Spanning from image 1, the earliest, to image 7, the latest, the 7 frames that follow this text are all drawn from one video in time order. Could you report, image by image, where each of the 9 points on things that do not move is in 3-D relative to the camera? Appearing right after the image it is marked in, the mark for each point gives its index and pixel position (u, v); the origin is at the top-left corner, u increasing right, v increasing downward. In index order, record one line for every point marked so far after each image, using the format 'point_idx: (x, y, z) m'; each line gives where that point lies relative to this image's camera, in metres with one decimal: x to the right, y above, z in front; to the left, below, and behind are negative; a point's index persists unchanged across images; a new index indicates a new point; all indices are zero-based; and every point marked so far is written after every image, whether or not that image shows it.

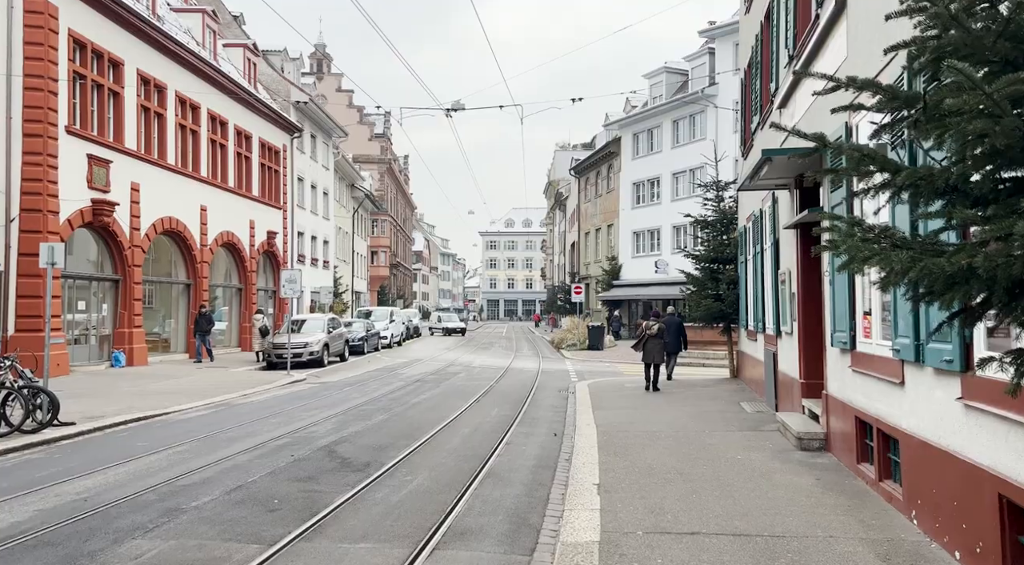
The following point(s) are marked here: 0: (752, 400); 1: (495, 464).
0: (+4.3, -2.1, +14.5) m
1: (-0.2, -2.0, +9.0) m
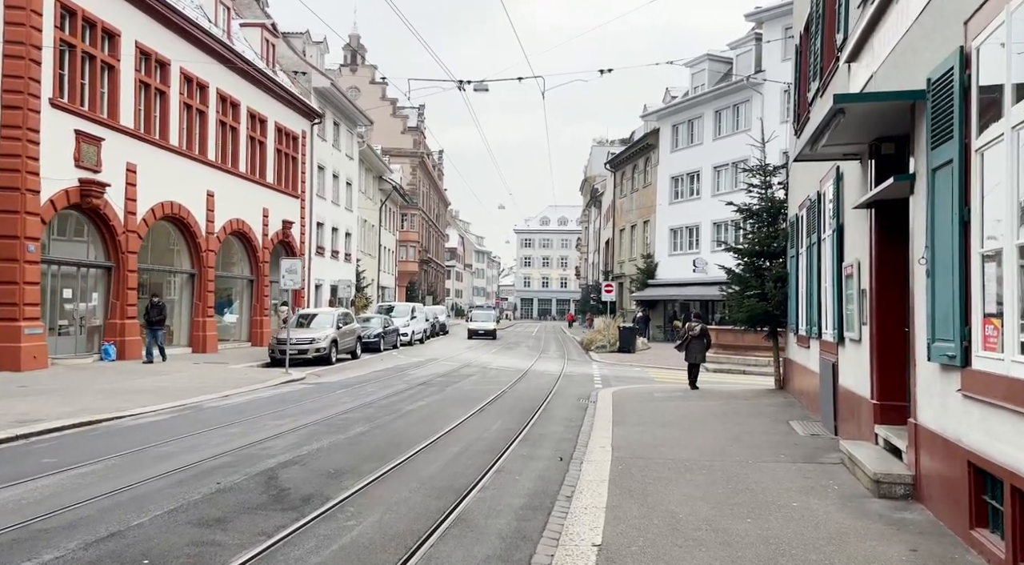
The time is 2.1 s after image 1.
0: (+4.4, -2.0, +12.2) m
1: (-0.3, -1.9, +7.0) m
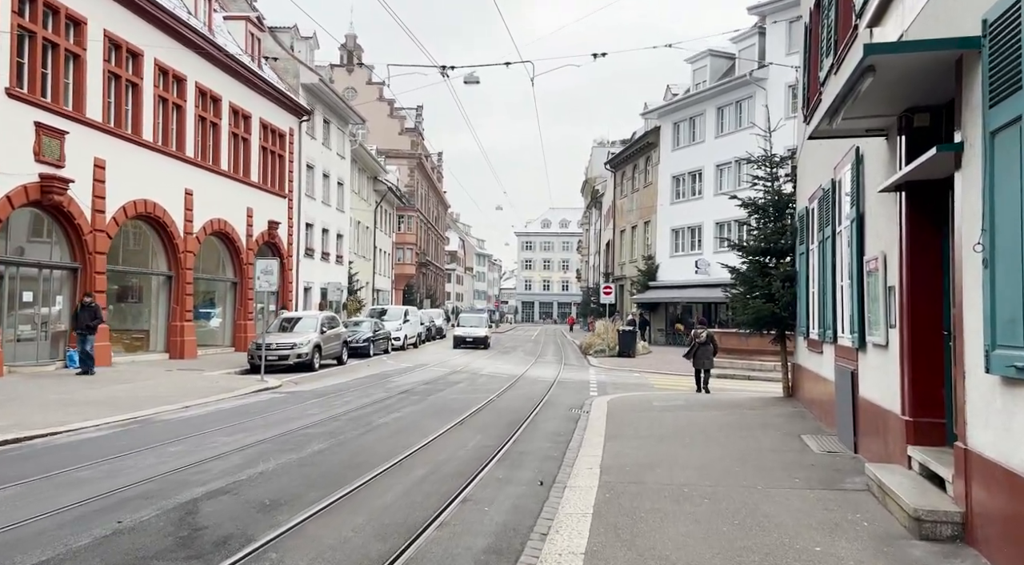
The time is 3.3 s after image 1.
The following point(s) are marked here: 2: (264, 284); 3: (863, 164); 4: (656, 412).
0: (+4.1, -2.0, +10.9) m
1: (-0.6, -1.9, +5.7) m
2: (-5.9, 0.0, +19.4) m
3: (+3.8, +1.3, +8.8) m
4: (+2.5, -2.2, +14.0) m
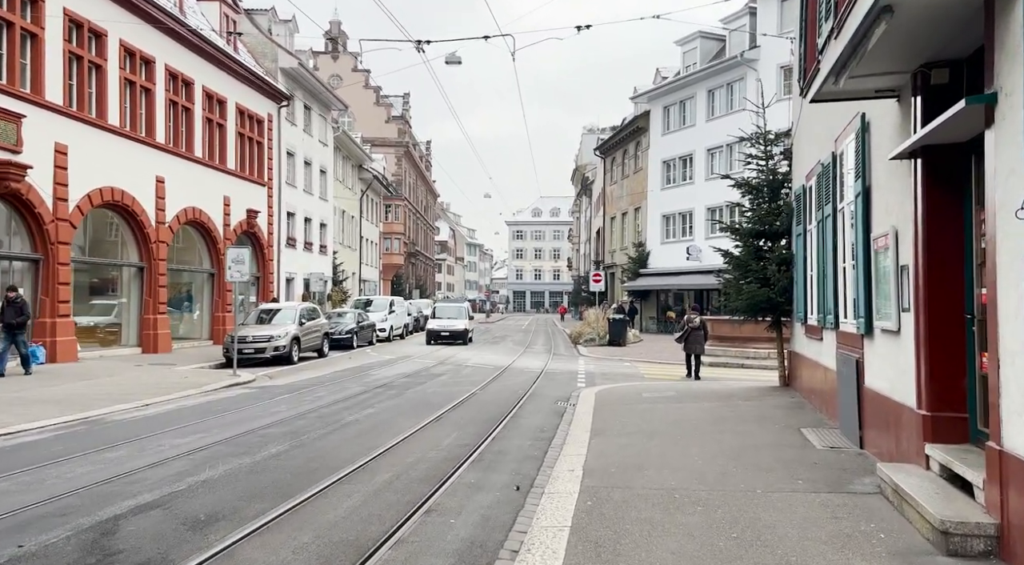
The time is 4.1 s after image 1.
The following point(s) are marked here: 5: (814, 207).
0: (+3.8, -1.8, +10.2) m
1: (-0.8, -1.8, +4.9) m
2: (-6.3, +0.2, +18.5) m
3: (+3.5, +1.5, +7.9) m
4: (+2.2, -2.0, +13.2) m
5: (+4.4, +1.1, +11.8) m
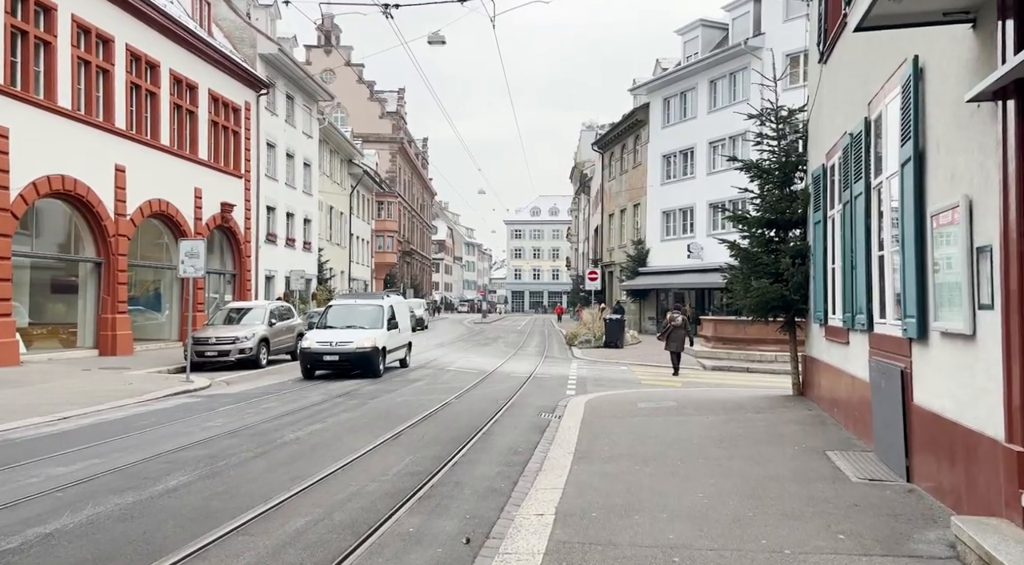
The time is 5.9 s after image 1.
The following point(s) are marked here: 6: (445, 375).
0: (+3.5, -1.7, +8.4) m
1: (-1.2, -1.7, +3.2) m
2: (-6.7, +0.3, +16.7) m
3: (+3.2, +1.6, +6.2) m
4: (+1.8, -1.9, +11.4) m
5: (+4.0, +1.2, +10.0) m
6: (-1.5, -2.1, +18.5) m
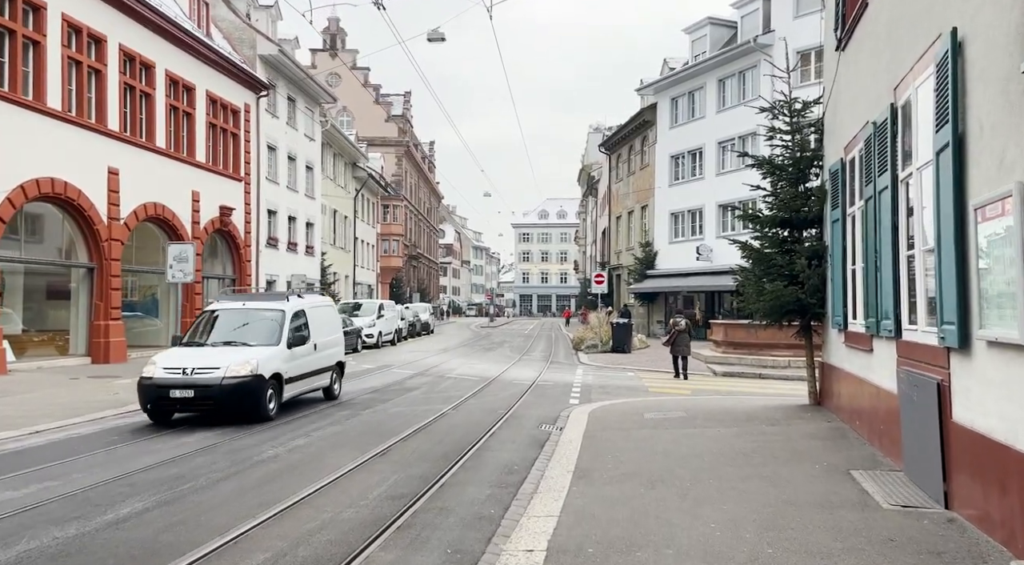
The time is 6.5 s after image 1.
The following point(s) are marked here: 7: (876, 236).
0: (+3.4, -1.7, +7.7) m
1: (-1.3, -1.7, +2.5) m
2: (-6.6, +0.2, +16.1) m
3: (+3.1, +1.6, +5.5) m
4: (+1.8, -1.9, +10.7) m
5: (+4.0, +1.1, +9.3) m
6: (-1.5, -2.2, +17.8) m
7: (+3.7, +0.5, +8.2) m
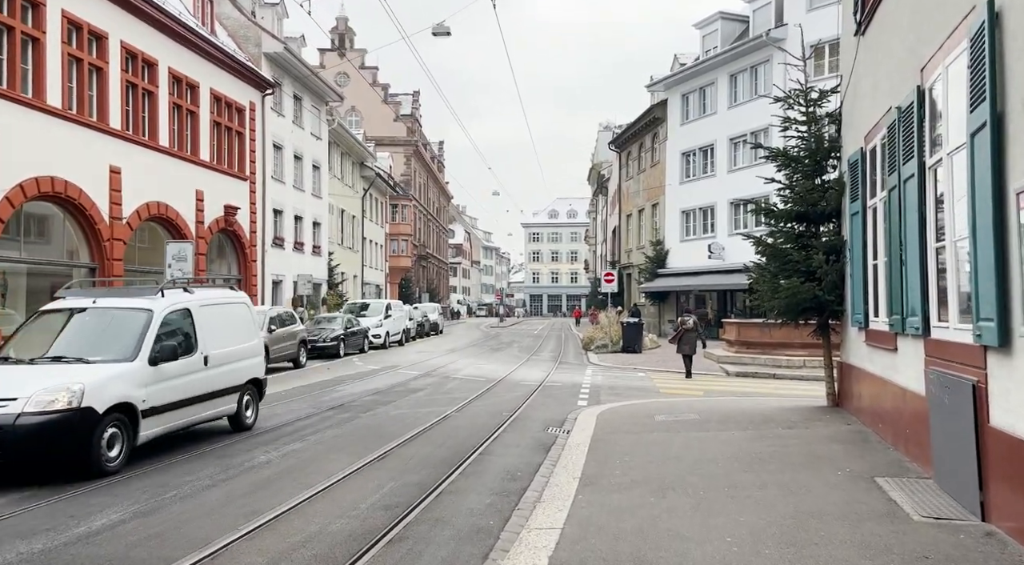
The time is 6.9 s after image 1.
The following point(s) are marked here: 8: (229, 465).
0: (+3.4, -1.7, +7.2) m
1: (-1.4, -1.7, +2.1) m
2: (-6.5, +0.2, +15.8) m
3: (+3.0, +1.6, +5.0) m
4: (+1.8, -1.9, +10.3) m
5: (+4.0, +1.2, +8.8) m
6: (-1.3, -2.2, +17.4) m
7: (+3.7, +0.5, +7.7) m
8: (-2.9, -1.8, +8.2) m
